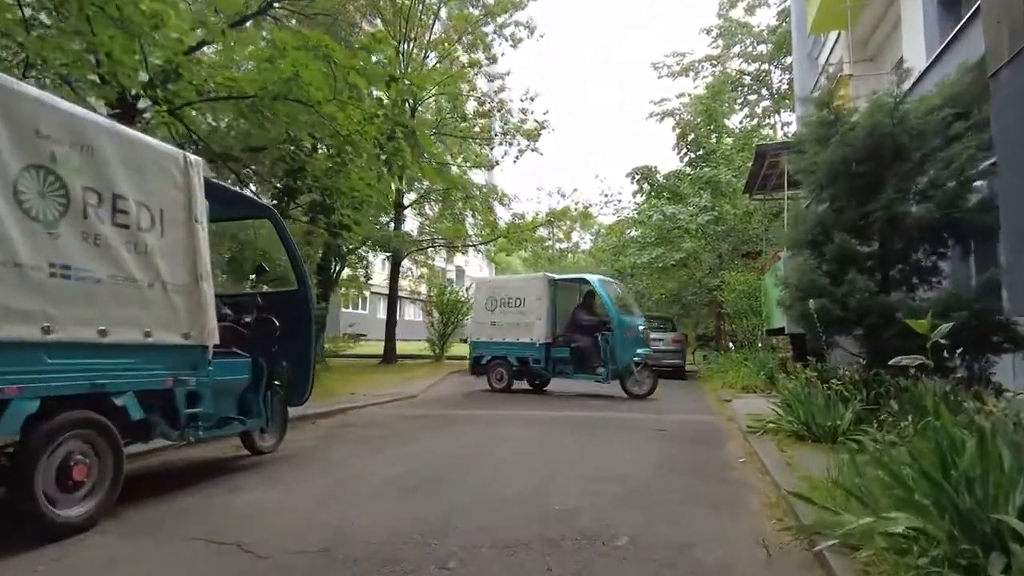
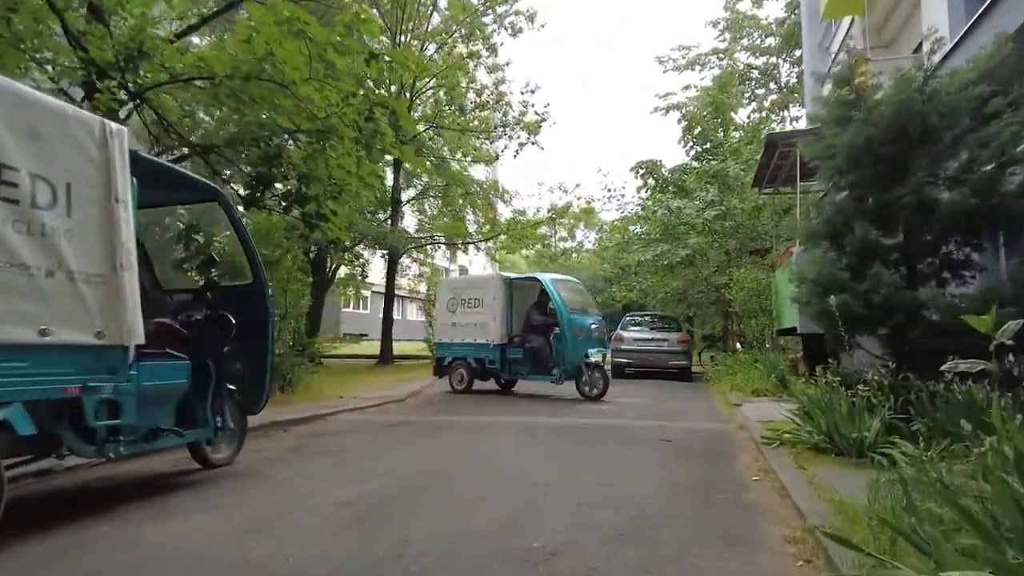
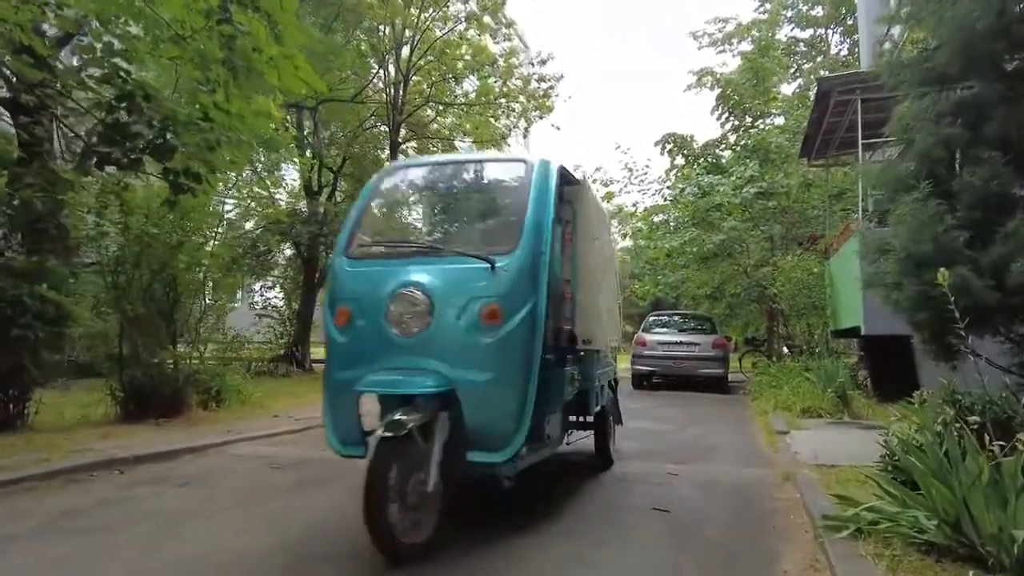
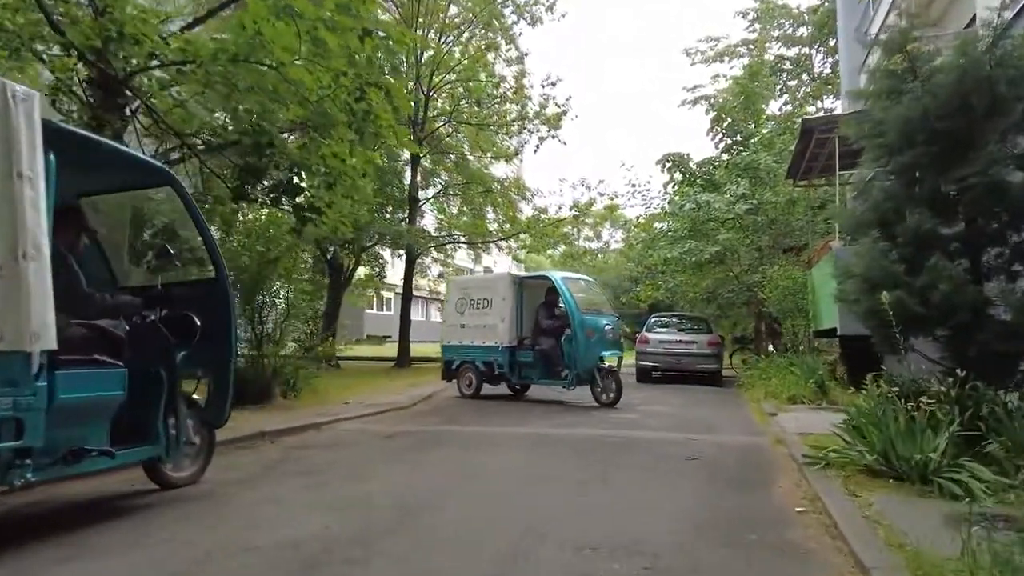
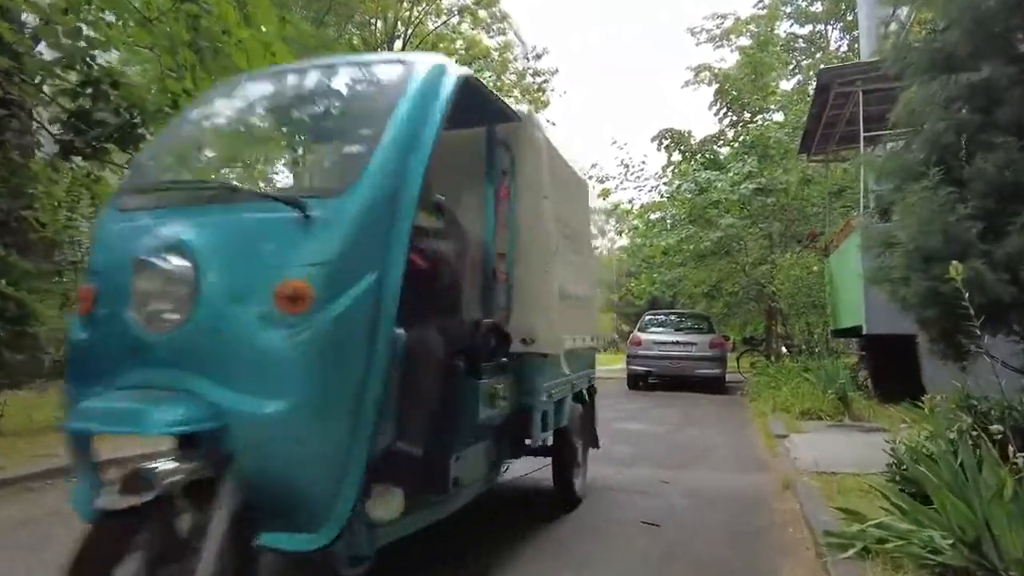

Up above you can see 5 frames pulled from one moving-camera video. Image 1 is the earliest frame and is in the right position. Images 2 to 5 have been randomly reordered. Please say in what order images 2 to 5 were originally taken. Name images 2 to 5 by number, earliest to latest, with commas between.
2, 4, 3, 5
